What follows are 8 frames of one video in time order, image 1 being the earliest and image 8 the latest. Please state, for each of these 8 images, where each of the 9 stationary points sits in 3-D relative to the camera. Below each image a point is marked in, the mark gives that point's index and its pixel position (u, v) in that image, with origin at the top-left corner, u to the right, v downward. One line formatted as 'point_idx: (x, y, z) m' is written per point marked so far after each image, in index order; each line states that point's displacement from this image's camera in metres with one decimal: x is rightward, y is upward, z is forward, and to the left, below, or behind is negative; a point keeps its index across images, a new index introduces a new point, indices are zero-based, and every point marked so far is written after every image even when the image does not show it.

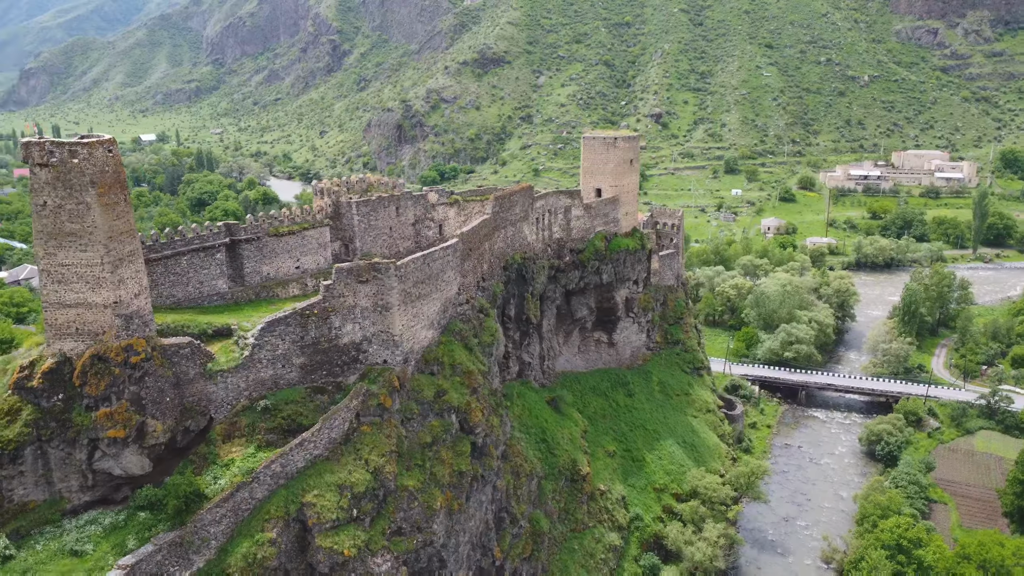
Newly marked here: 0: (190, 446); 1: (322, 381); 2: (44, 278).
0: (-6.6, -3.2, +16.3) m
1: (-4.1, -2.1, +17.7) m
2: (-8.8, +0.2, +15.0) m
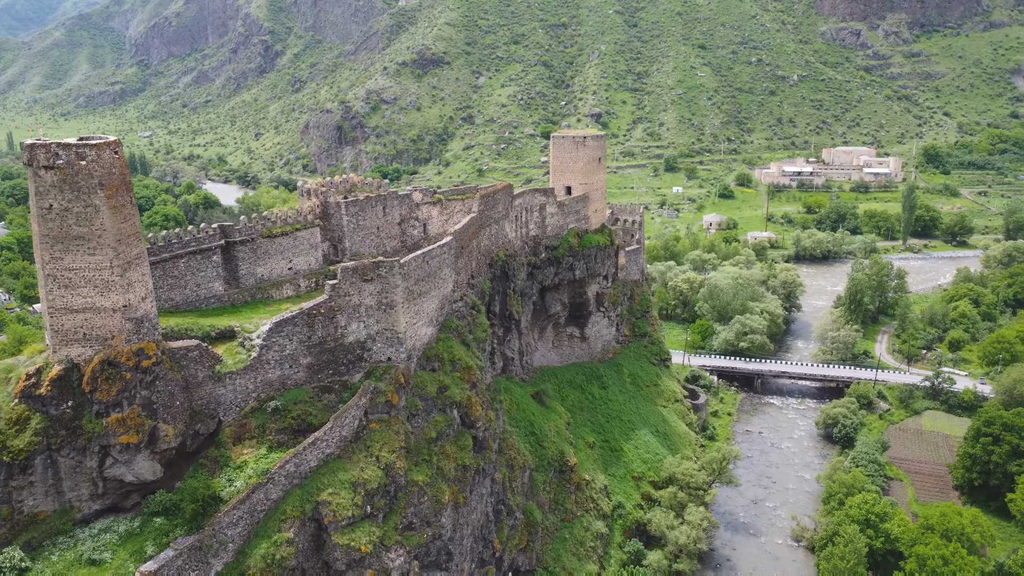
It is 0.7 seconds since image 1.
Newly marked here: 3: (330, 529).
0: (-6.3, -3.3, +16.2) m
1: (-4.0, -2.1, +17.7) m
2: (-8.5, +0.1, +14.7) m
3: (-3.7, -4.9, +16.2) m
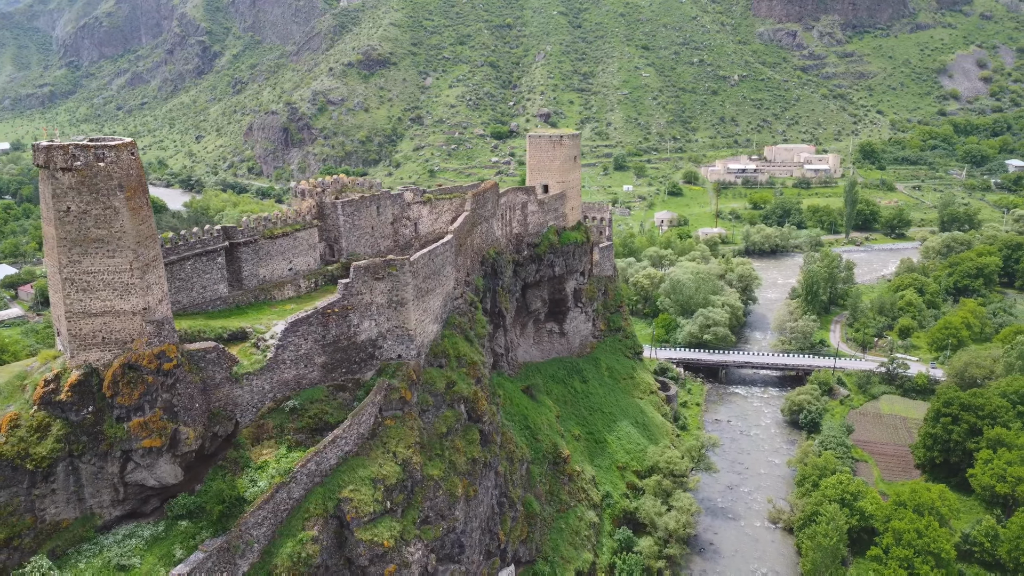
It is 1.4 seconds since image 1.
0: (-5.9, -3.3, +16.1) m
1: (-3.8, -2.0, +17.8) m
2: (-8.0, 0.0, +14.4) m
3: (-3.2, -4.8, +16.3) m
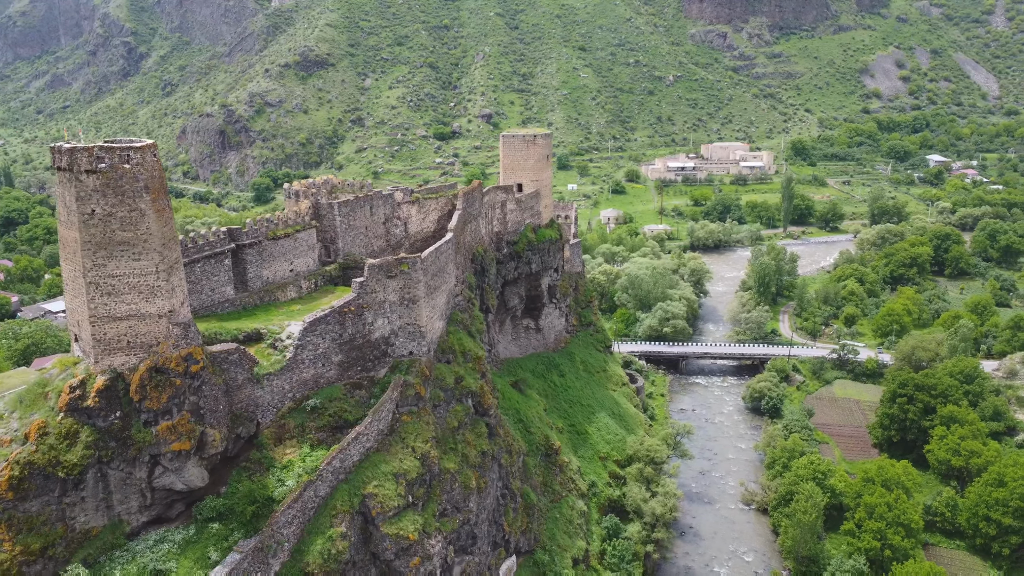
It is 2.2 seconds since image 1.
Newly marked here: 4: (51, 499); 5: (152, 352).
0: (-5.4, -3.3, +16.1) m
1: (-3.5, -2.0, +18.0) m
2: (-7.5, -0.1, +14.2) m
3: (-2.7, -4.8, +16.5) m
4: (-7.9, -3.6, +13.6) m
5: (-6.6, -1.2, +14.8) m
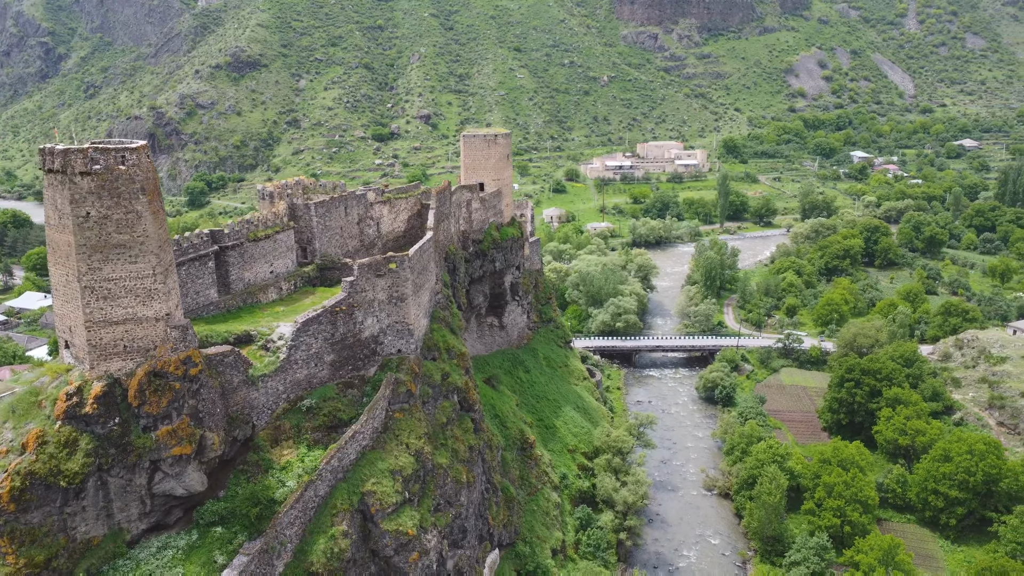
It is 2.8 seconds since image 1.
0: (-5.4, -3.3, +16.0) m
1: (-3.7, -2.0, +18.0) m
2: (-7.4, -0.1, +14.0) m
3: (-2.8, -4.8, +16.6) m
4: (-7.7, -3.7, +13.3) m
5: (-6.6, -1.2, +14.6) m
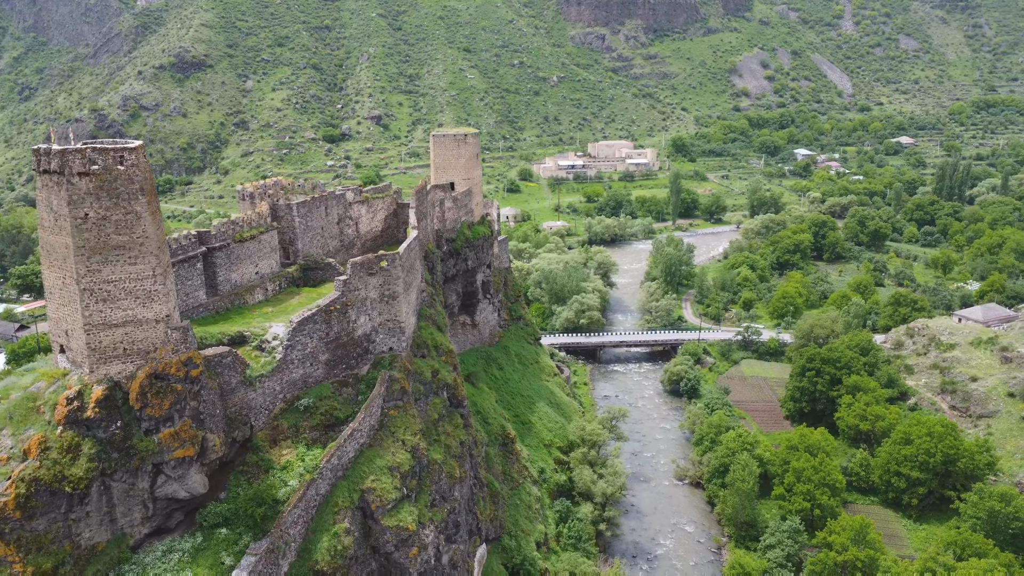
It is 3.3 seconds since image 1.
0: (-5.4, -3.4, +15.9) m
1: (-3.8, -2.0, +18.0) m
2: (-7.3, -0.2, +13.8) m
3: (-2.8, -4.7, +16.7) m
4: (-7.5, -3.7, +13.1) m
5: (-6.5, -1.3, +14.4) m
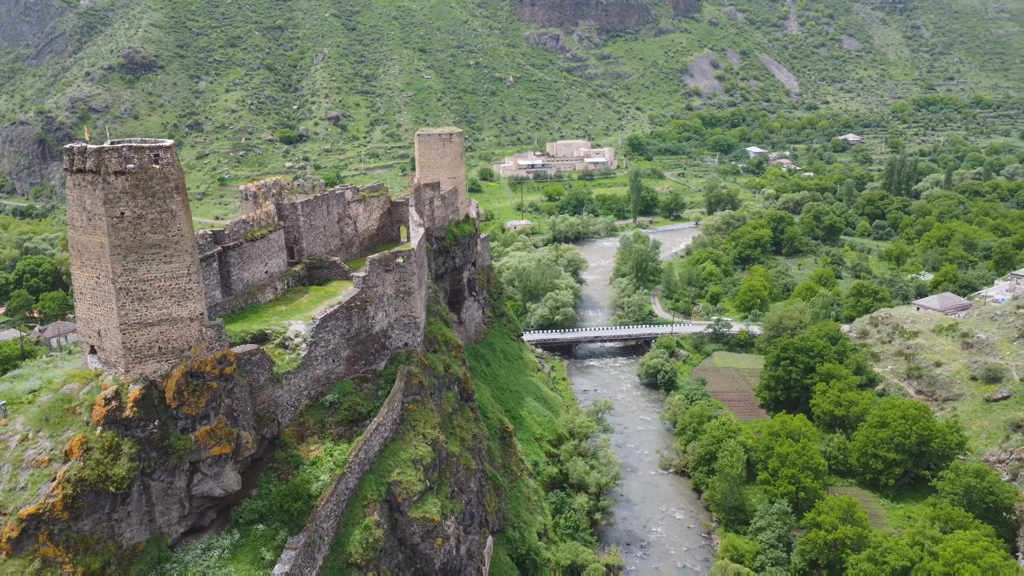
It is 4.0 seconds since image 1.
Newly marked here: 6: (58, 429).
0: (-4.9, -3.3, +16.0) m
1: (-3.4, -1.9, +18.2) m
2: (-6.7, -0.2, +13.8) m
3: (-2.3, -4.6, +17.0) m
4: (-6.7, -3.7, +13.1) m
5: (-5.9, -1.2, +14.5) m
6: (-7.6, -2.4, +13.5) m
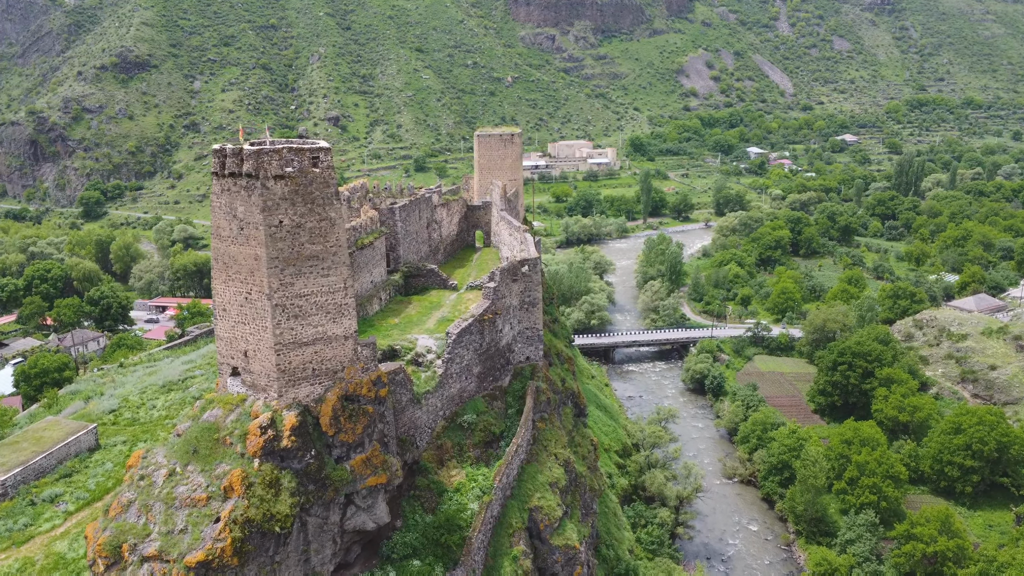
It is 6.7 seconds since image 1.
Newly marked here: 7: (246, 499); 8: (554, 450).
0: (-1.9, -3.6, +14.8) m
1: (-0.5, -2.1, +17.0) m
2: (-3.7, -0.4, +12.5) m
3: (+0.7, -4.8, +15.8) m
4: (-3.6, -4.0, +11.8) m
5: (-2.9, -1.5, +13.2) m
6: (-4.6, -2.6, +12.2) m
7: (-3.9, -3.1, +11.7) m
8: (+0.9, -3.5, +17.1) m
